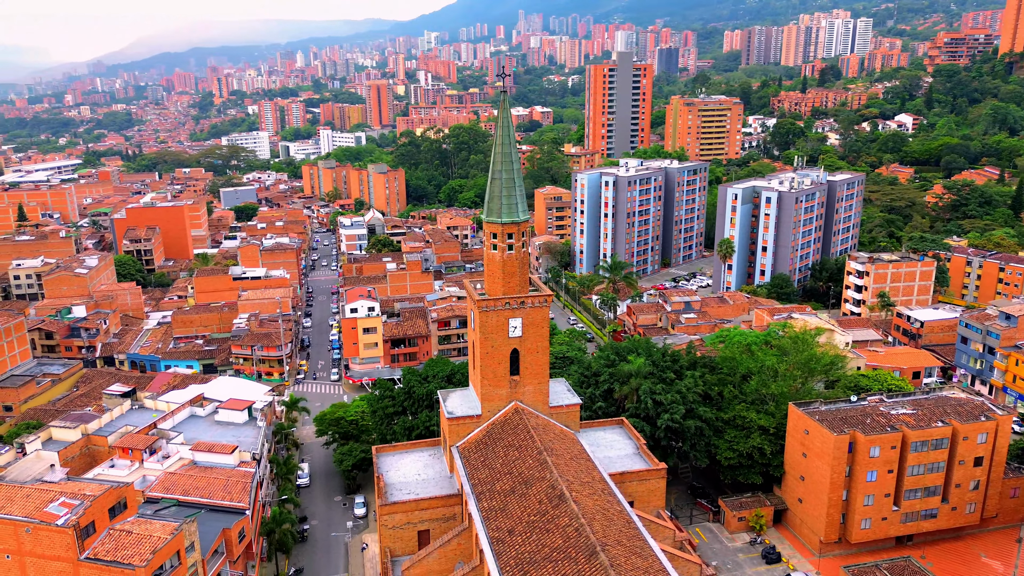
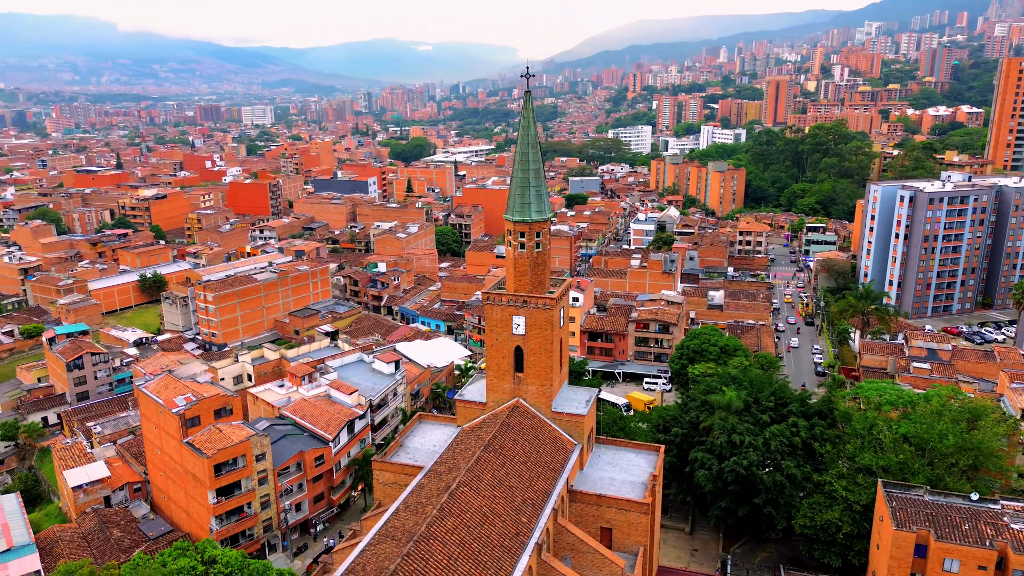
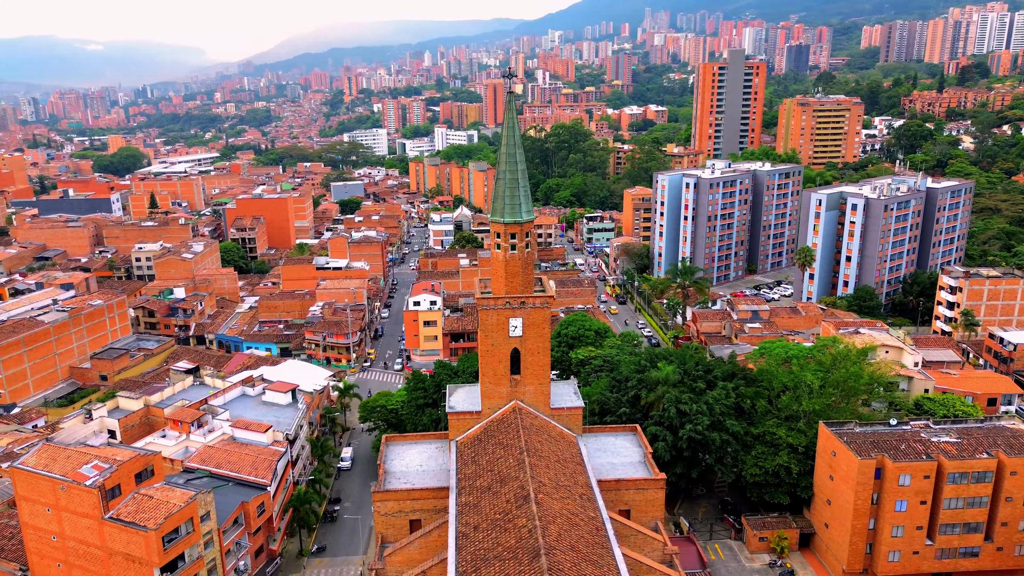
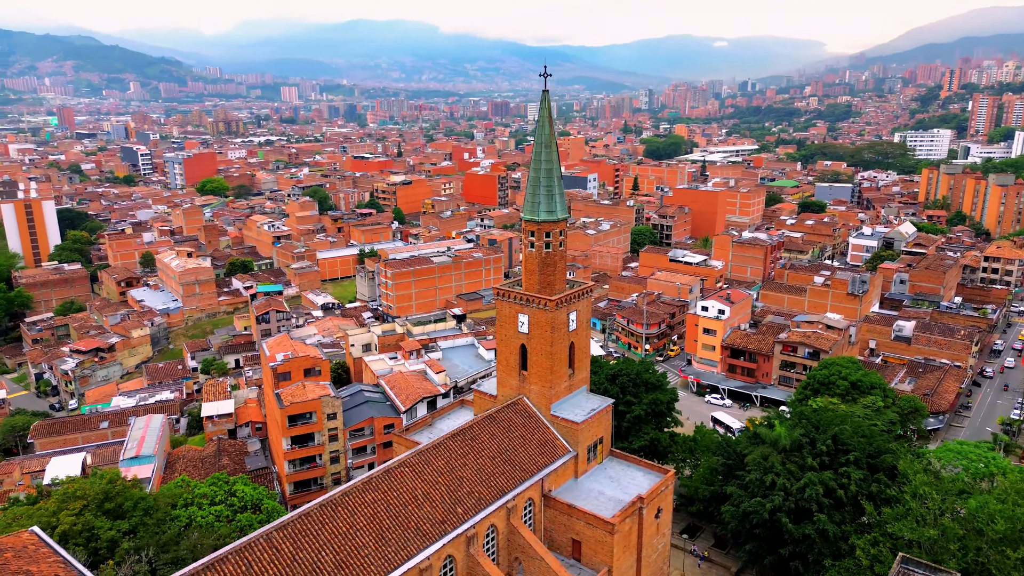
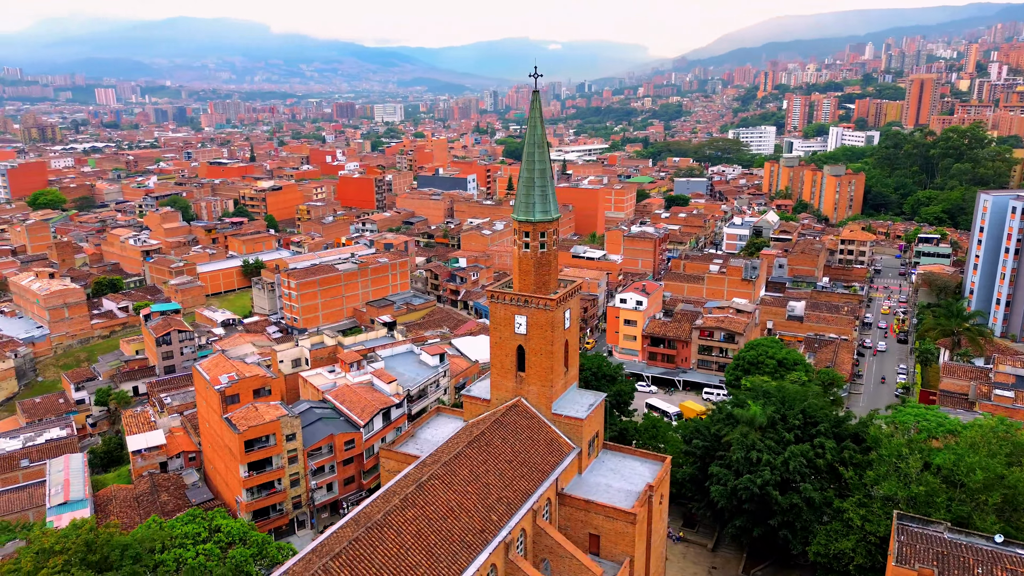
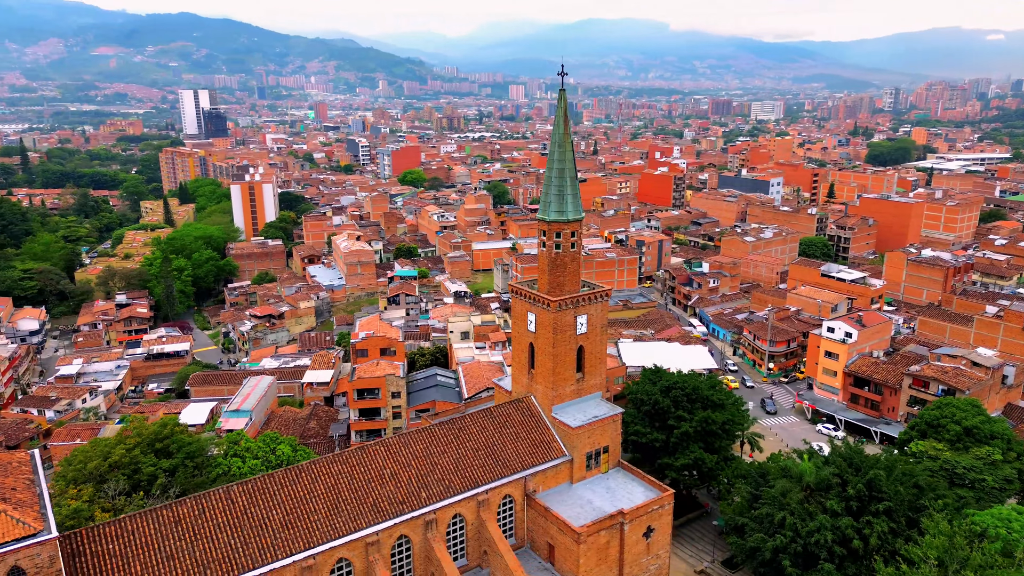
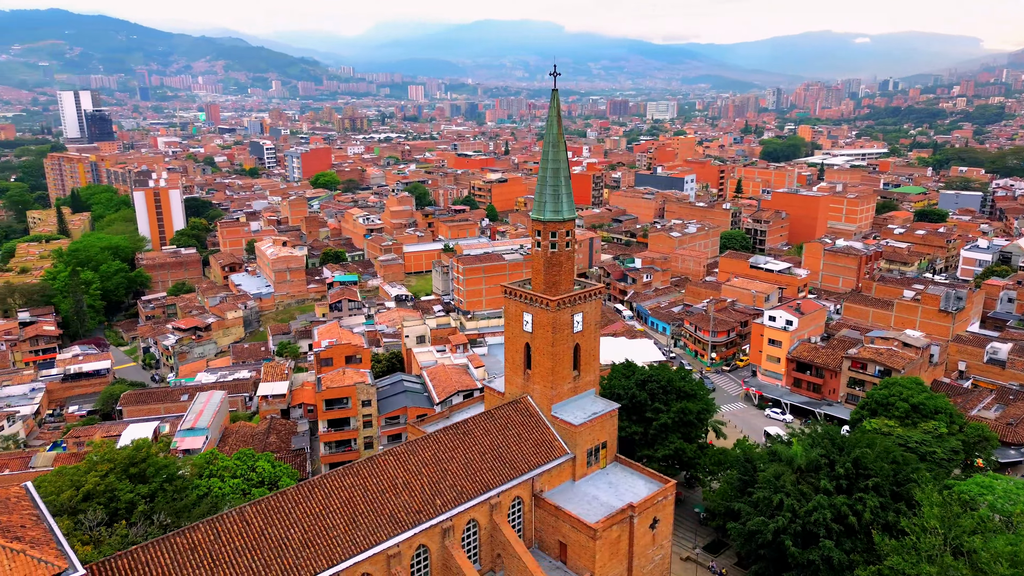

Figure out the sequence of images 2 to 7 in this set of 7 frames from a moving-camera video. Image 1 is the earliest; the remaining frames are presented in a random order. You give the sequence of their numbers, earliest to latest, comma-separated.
3, 2, 5, 4, 7, 6
